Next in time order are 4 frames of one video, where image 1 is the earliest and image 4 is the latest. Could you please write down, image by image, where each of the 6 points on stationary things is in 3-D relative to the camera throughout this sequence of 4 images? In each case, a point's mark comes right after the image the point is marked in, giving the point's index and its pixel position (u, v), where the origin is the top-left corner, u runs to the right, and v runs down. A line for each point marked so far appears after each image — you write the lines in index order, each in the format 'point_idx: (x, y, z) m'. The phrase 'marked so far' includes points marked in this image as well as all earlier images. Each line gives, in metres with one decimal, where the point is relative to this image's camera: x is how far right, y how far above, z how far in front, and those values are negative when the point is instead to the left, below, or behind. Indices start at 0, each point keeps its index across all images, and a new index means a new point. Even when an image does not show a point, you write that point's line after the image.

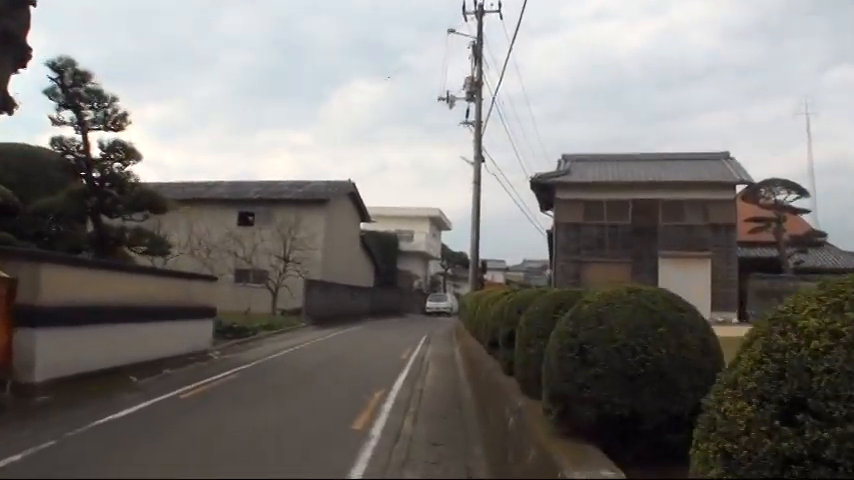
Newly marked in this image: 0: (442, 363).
0: (+0.3, -2.6, +16.6) m
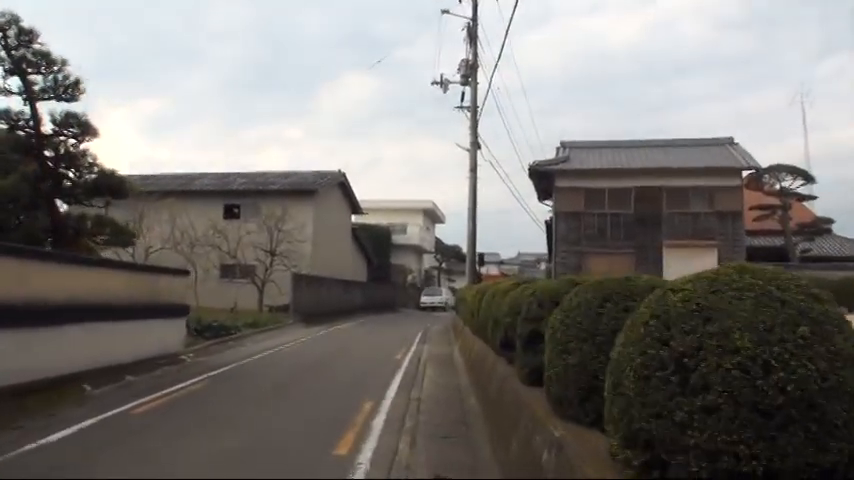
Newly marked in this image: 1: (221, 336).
0: (+0.3, -2.3, +15.0) m
1: (-5.0, -2.3, +19.3) m
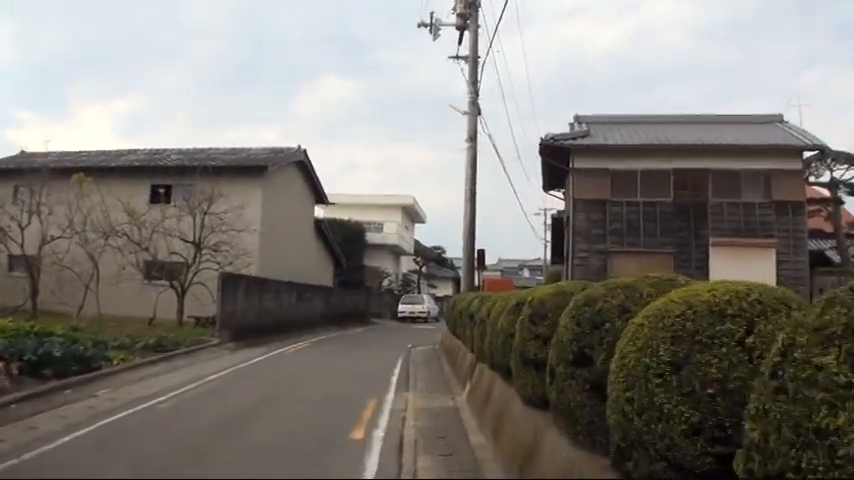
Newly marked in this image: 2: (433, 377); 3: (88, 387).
0: (+0.2, -2.0, +7.5) m
1: (-5.2, -1.9, +11.6) m
2: (+0.1, -2.3, +13.5) m
3: (-4.7, -2.0, +11.1) m
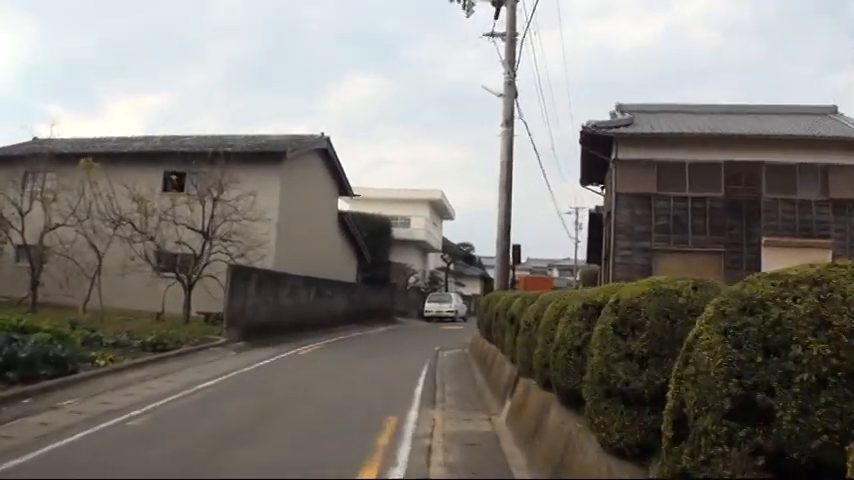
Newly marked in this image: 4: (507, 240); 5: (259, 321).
0: (+0.4, -1.8, +5.6) m
1: (-4.8, -1.7, +9.9) m
2: (+0.5, -2.1, +11.6) m
3: (-4.4, -1.8, +9.4) m
4: (+1.9, 0.0, +18.6) m
5: (-4.0, -1.9, +19.3) m
